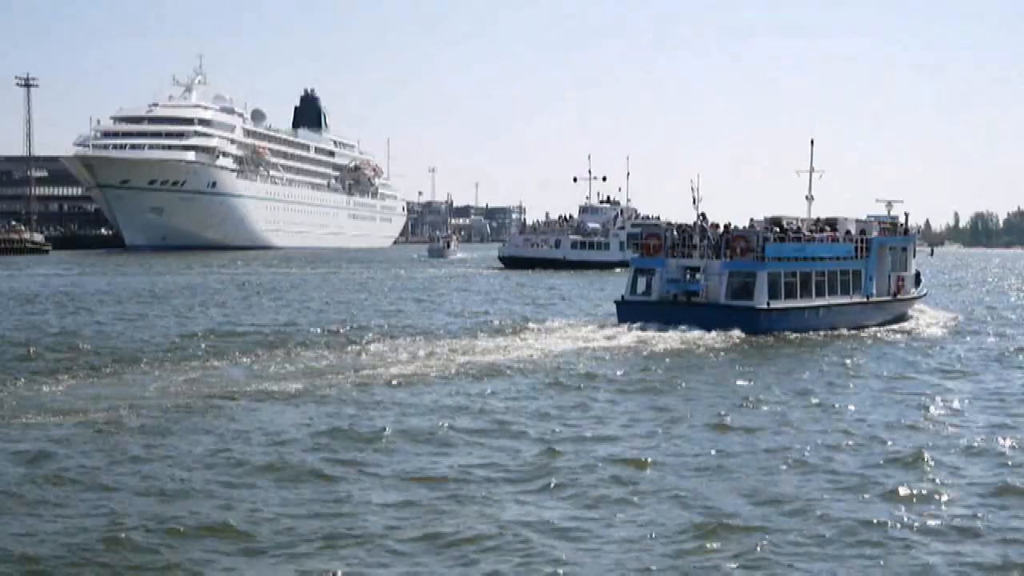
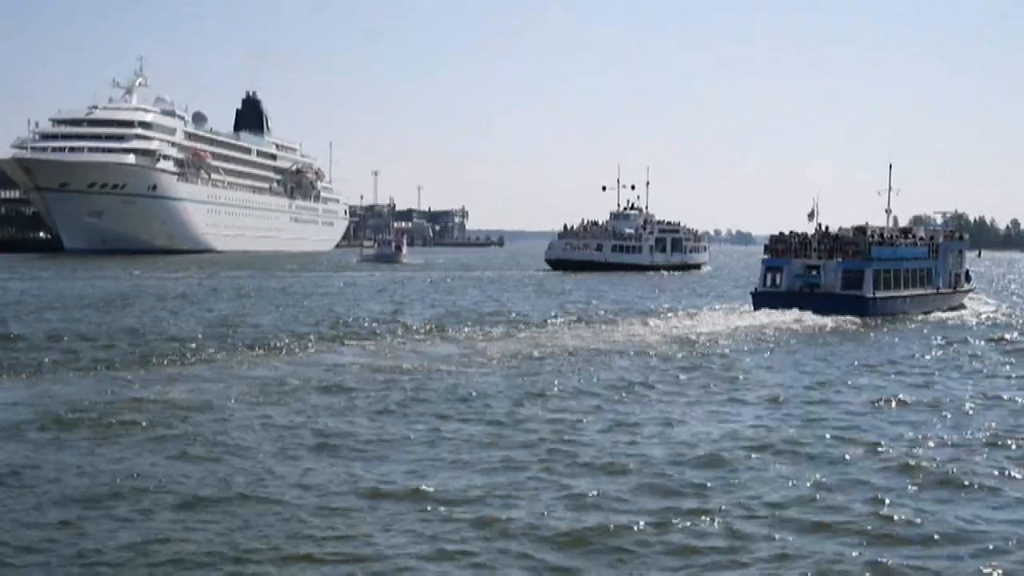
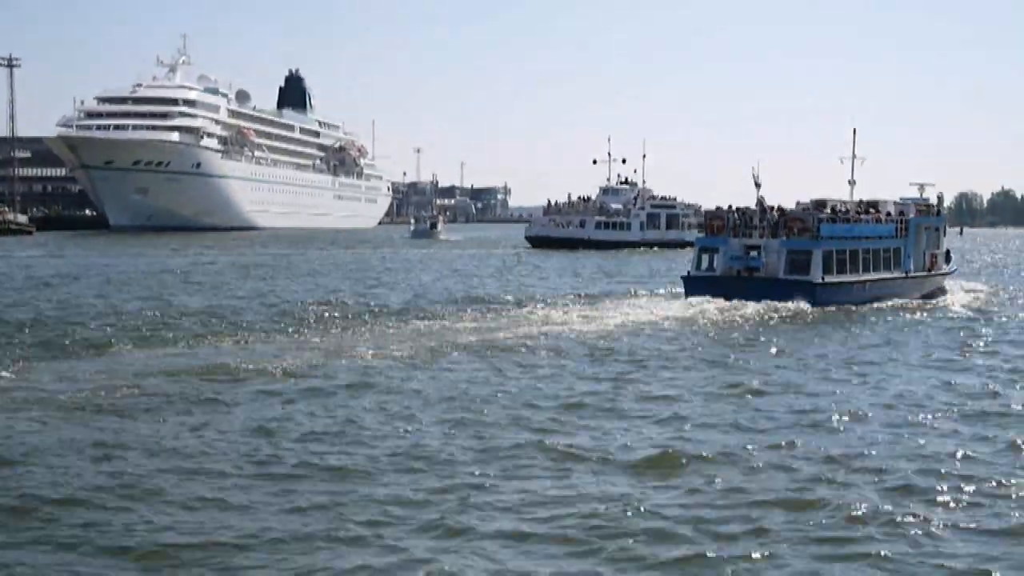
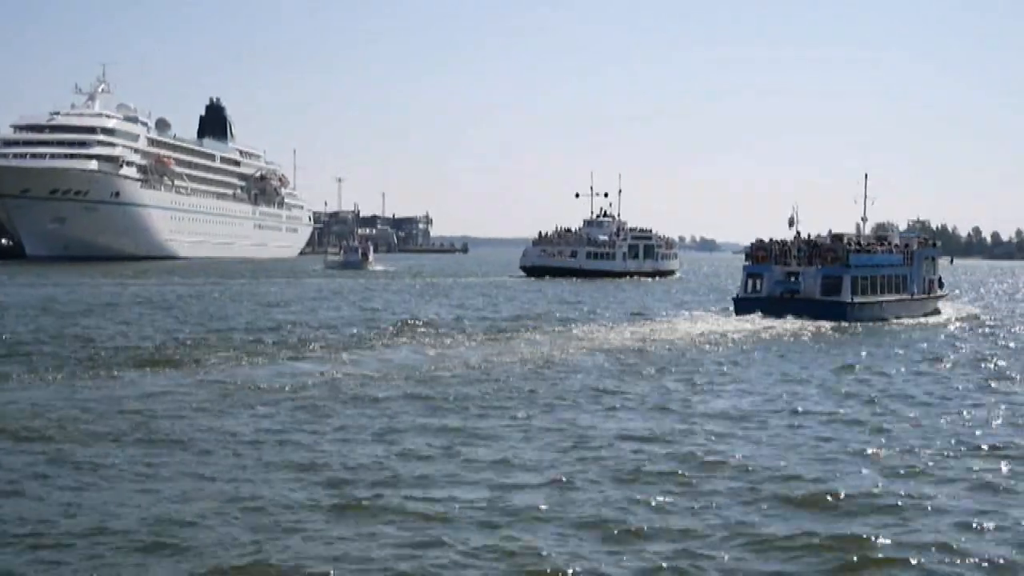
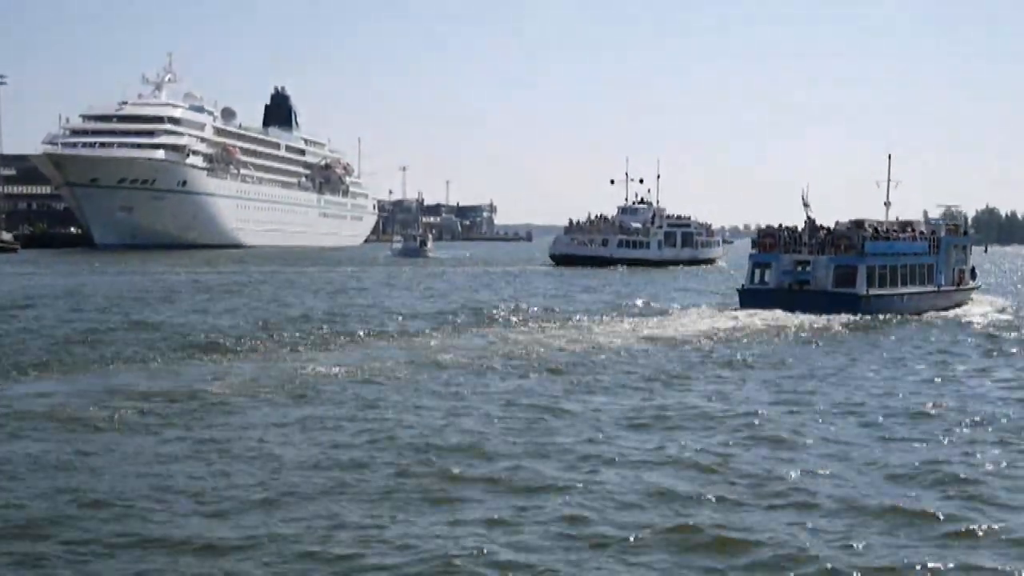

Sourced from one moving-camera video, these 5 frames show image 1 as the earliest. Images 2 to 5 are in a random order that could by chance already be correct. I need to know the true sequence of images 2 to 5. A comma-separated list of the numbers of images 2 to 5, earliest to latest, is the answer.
3, 5, 2, 4
